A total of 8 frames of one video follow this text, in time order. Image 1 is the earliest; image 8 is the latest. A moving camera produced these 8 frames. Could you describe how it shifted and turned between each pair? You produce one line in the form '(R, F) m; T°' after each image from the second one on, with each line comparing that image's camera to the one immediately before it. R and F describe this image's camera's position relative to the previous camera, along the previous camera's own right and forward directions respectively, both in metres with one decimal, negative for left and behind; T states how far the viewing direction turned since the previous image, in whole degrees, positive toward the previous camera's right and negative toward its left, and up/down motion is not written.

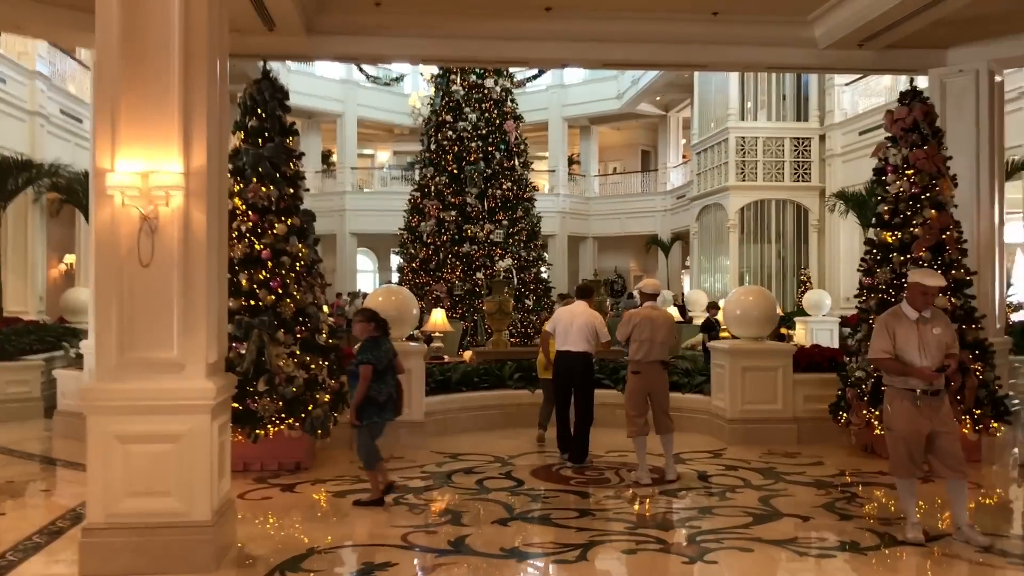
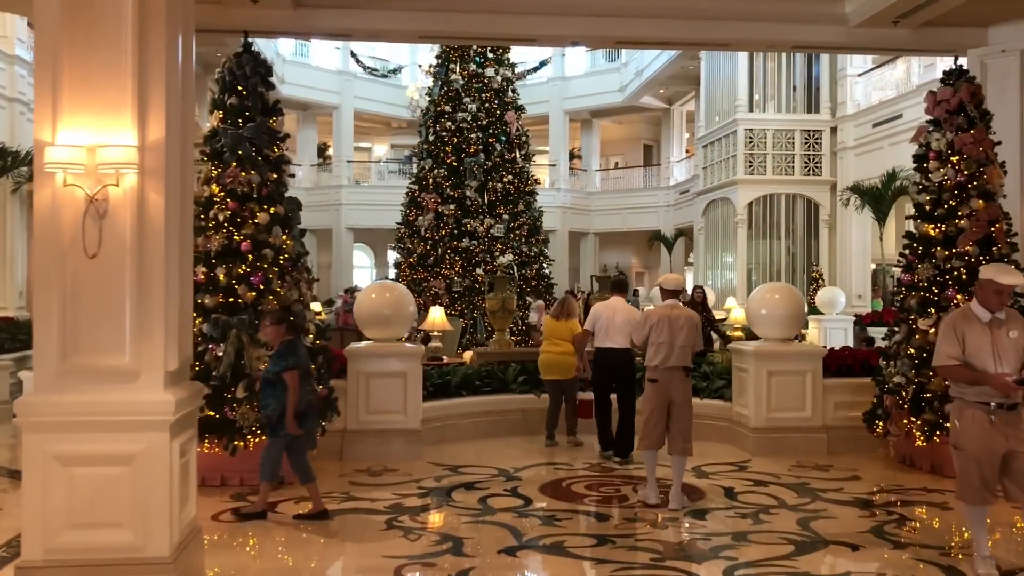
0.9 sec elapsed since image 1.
(0.0, +0.6) m; 0°
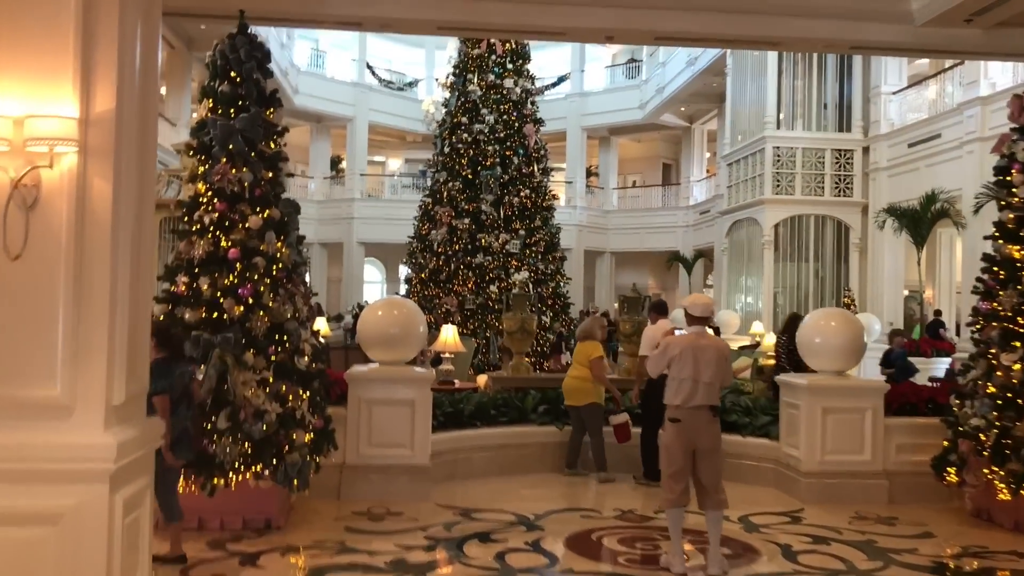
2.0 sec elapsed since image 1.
(-0.1, +0.7) m; -1°
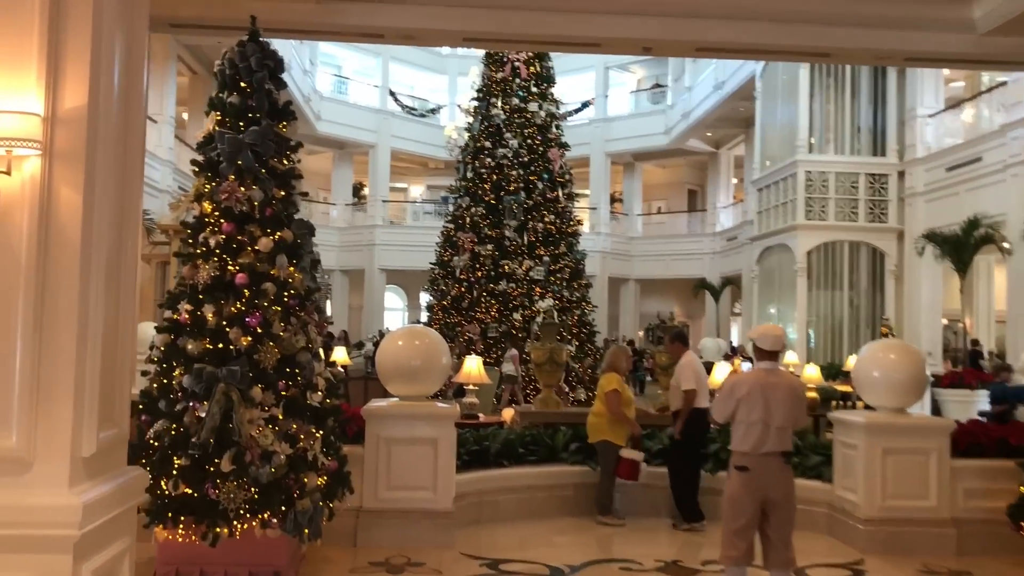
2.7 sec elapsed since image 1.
(-0.1, +0.4) m; -1°
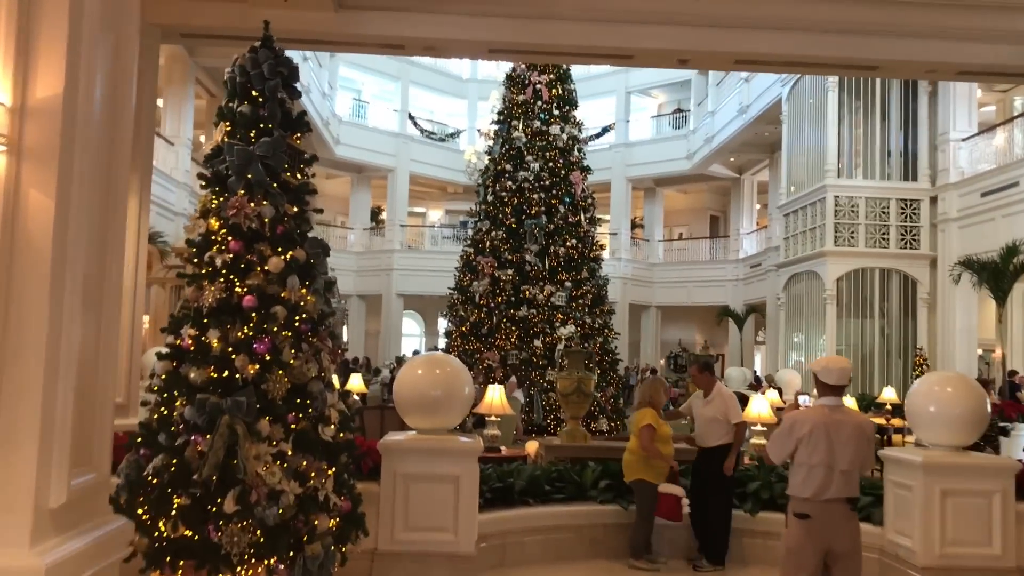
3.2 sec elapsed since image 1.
(-0.1, +0.3) m; -1°
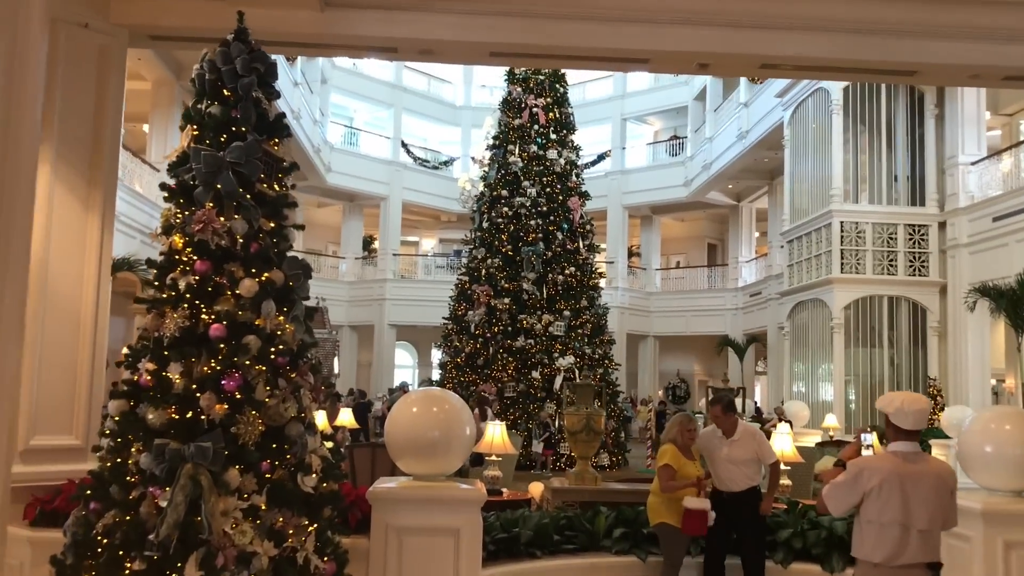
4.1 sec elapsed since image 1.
(-0.1, +0.5) m; 0°
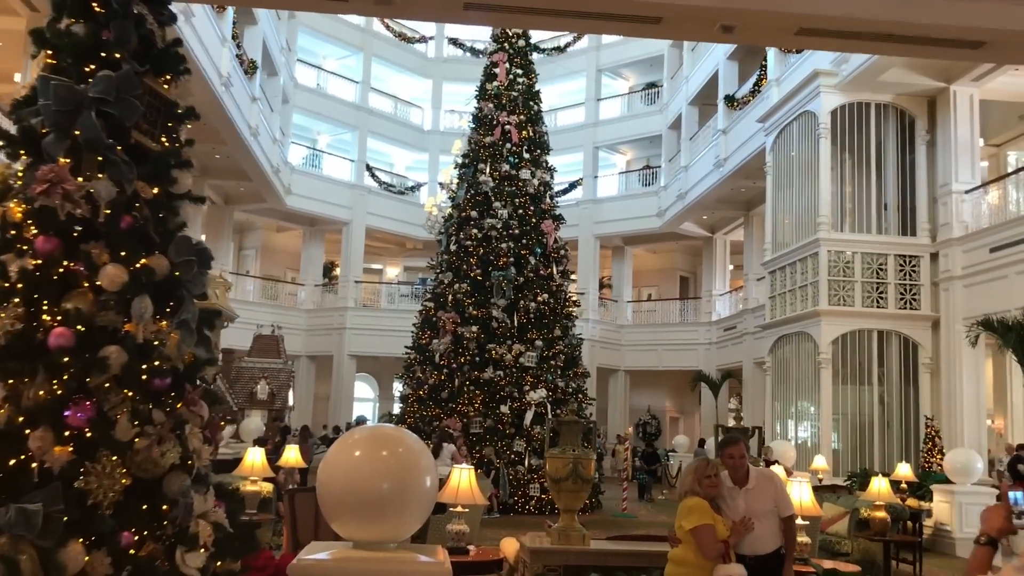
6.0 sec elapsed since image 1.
(0.0, +1.0) m; +2°
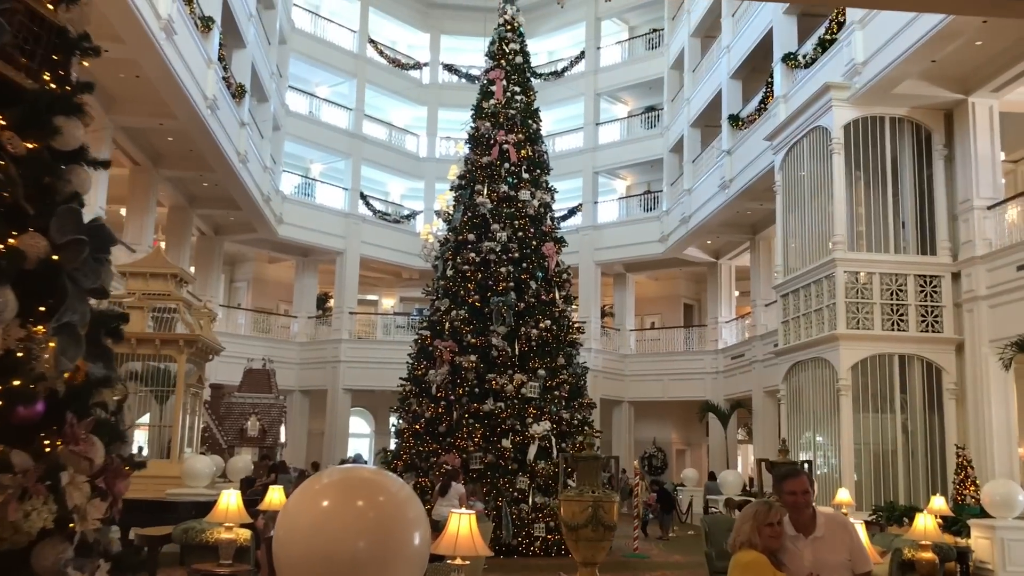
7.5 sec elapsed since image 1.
(0.0, +0.7) m; 0°
